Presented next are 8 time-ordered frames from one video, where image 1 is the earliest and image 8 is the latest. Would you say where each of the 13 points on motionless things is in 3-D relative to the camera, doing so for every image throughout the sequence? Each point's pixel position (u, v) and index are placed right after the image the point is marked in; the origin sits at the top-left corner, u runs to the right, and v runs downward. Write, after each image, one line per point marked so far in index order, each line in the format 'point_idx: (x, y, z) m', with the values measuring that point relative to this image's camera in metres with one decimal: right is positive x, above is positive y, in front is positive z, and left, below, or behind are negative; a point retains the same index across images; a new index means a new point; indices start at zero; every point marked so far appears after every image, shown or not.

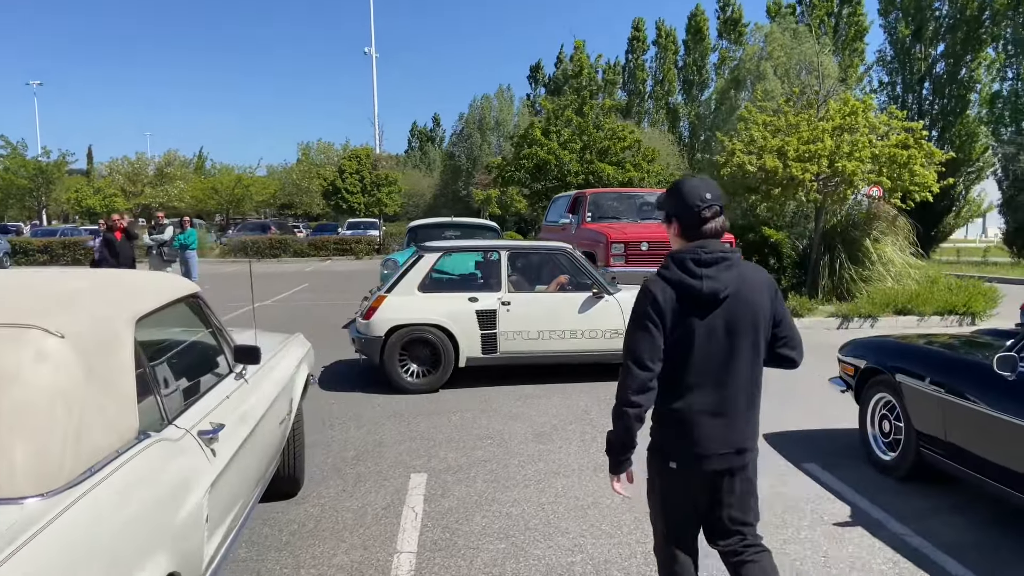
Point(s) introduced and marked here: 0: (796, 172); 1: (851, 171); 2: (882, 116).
0: (+4.9, +2.0, +13.4) m
1: (+5.7, +2.0, +13.2) m
2: (+6.7, +3.1, +14.3) m
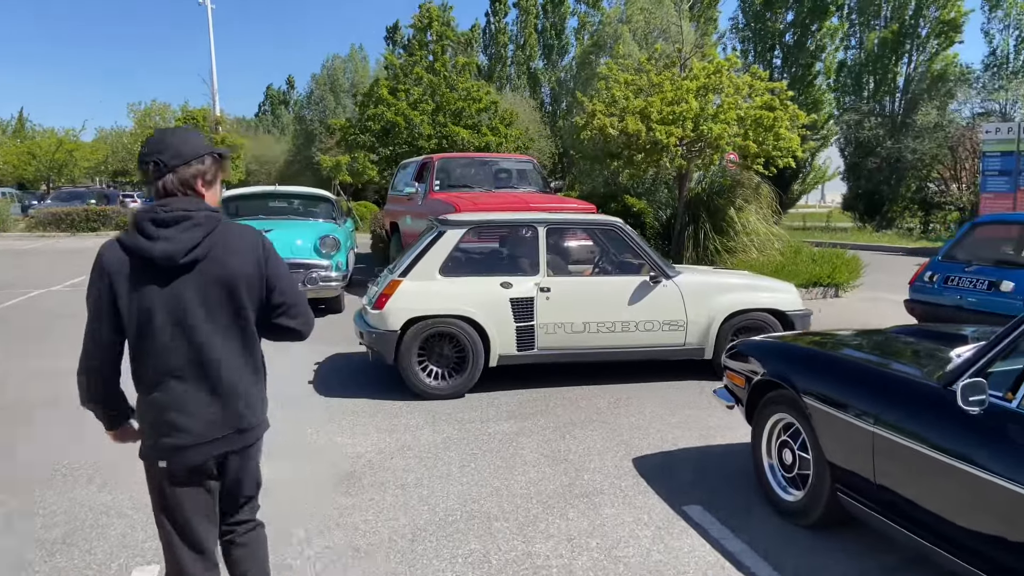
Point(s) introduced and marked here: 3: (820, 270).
0: (+2.3, +2.4, +12.3) m
1: (+3.2, +2.4, +12.3) m
2: (+4.0, +3.6, +13.5) m
3: (+4.8, +0.3, +12.3) m
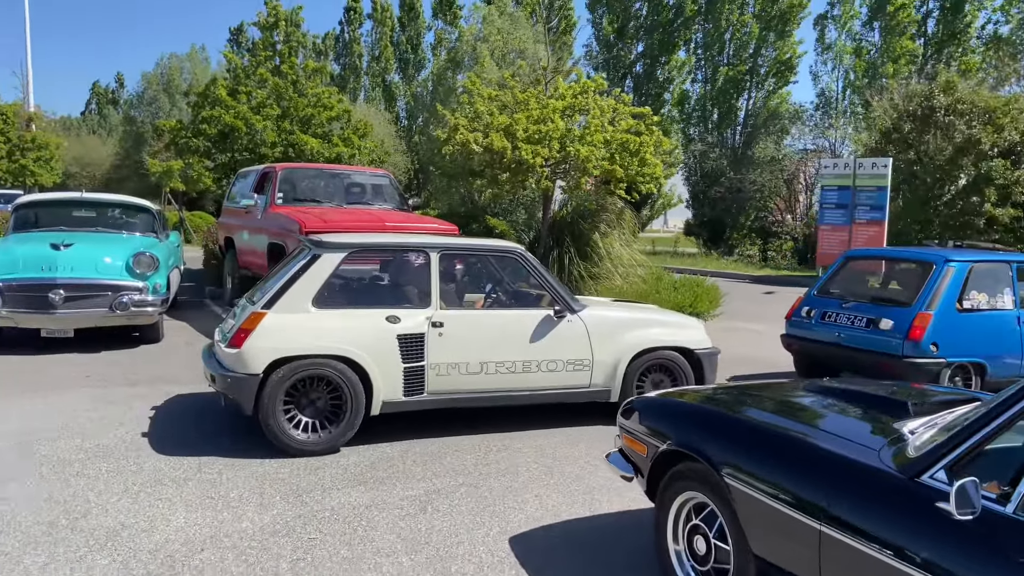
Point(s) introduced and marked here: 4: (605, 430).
0: (+0.2, +2.0, +11.7) m
1: (+1.1, +2.0, +11.8) m
2: (+1.6, +3.2, +13.2) m
3: (+2.6, -0.2, +12.1) m
4: (+0.7, -1.2, +6.3) m
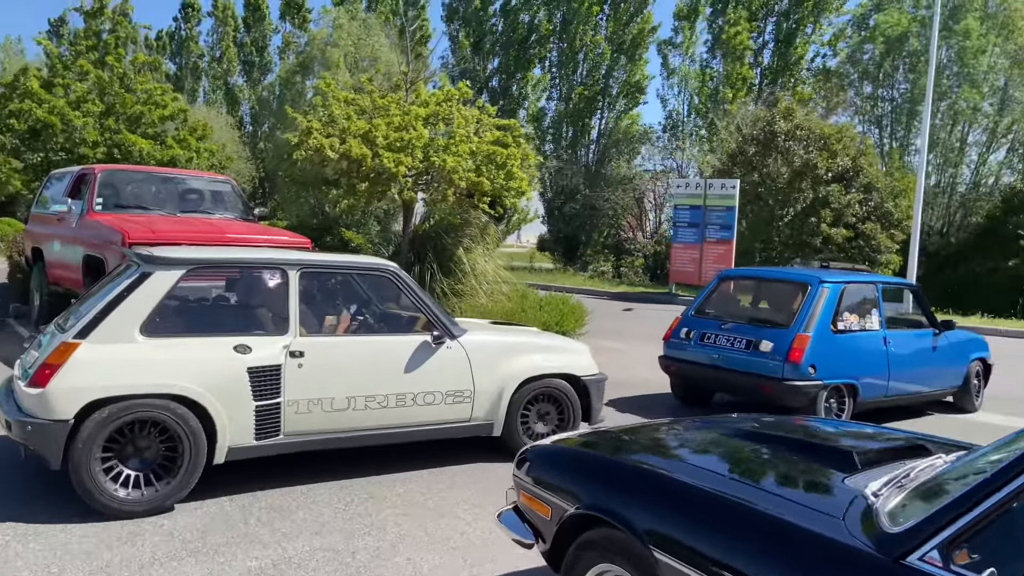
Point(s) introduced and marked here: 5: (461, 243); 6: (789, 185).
0: (-1.8, +1.8, +10.9) m
1: (-1.0, +1.8, +11.2) m
2: (-0.7, +2.9, +12.6) m
3: (+0.5, -0.4, +11.7) m
4: (-0.3, -1.3, +5.6) m
5: (-0.9, +0.7, +12.7) m
6: (+7.1, +2.6, +19.8) m
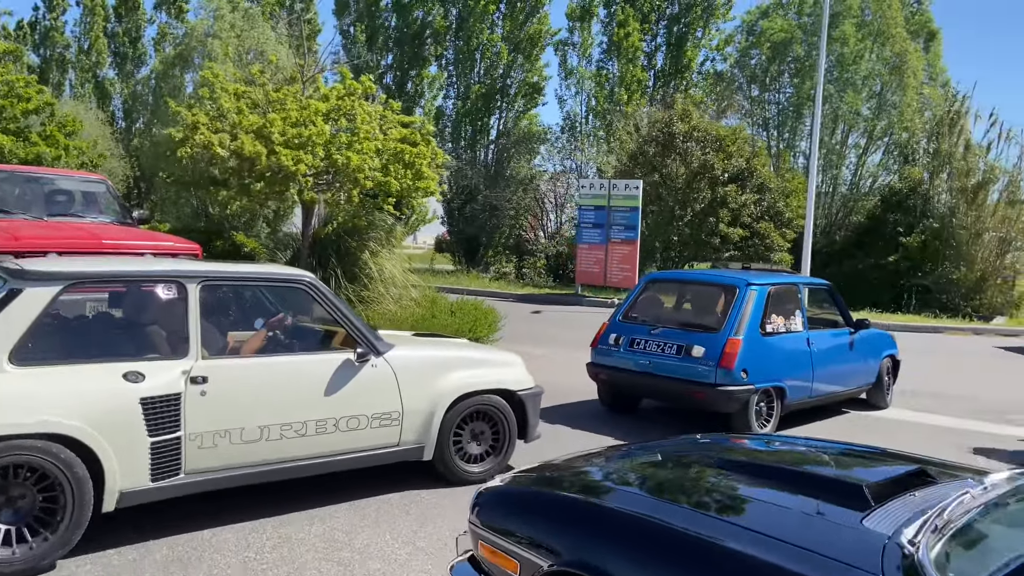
0: (-3.0, +1.7, +10.1) m
1: (-2.2, +1.7, +10.5) m
2: (-2.2, +2.8, +12.0) m
3: (-0.8, -0.5, +11.3) m
4: (-0.7, -1.4, +5.1) m
5: (-2.3, +0.6, +12.1) m
6: (+4.5, +2.7, +20.2) m
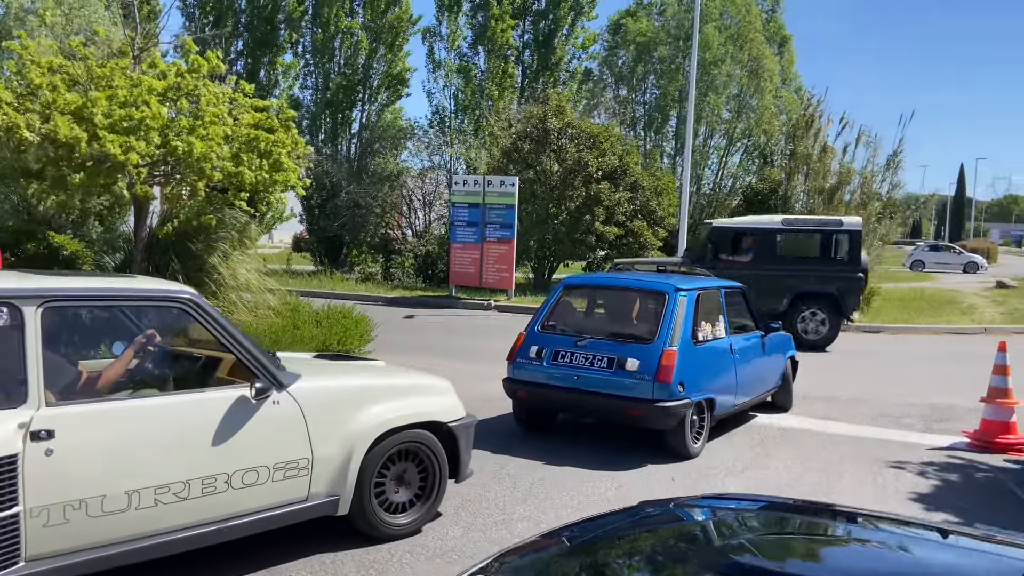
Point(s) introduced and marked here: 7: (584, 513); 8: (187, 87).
0: (-4.3, +1.5, +8.7) m
1: (-3.6, +1.6, +9.2) m
2: (-3.8, +2.7, +10.7) m
3: (-2.3, -0.6, +10.2) m
4: (-1.1, -1.5, +4.2) m
5: (-4.0, +0.5, +10.7) m
6: (+1.3, +2.7, +19.9) m
7: (+0.5, -1.6, +5.3) m
8: (-4.0, +2.5, +9.7) m
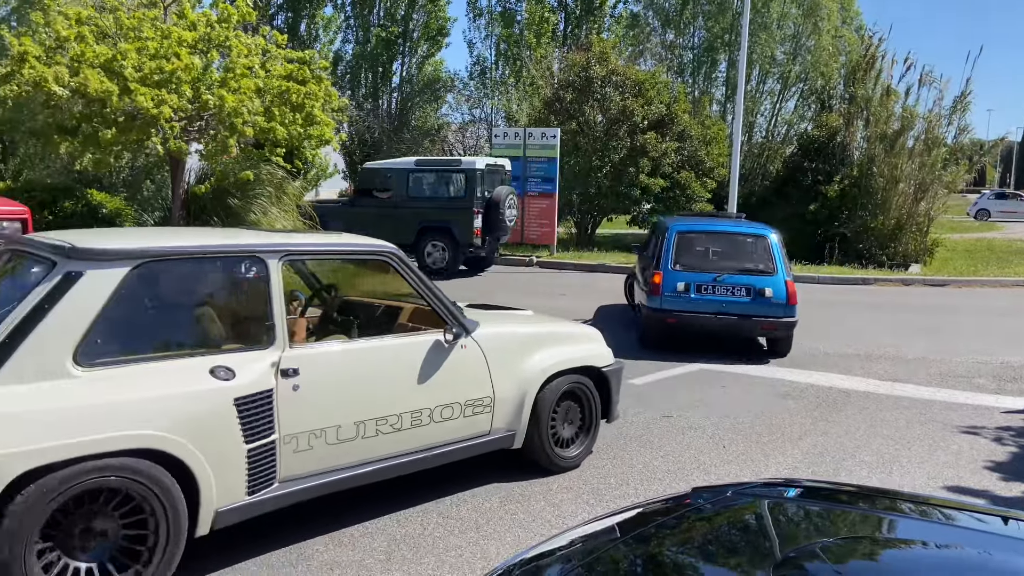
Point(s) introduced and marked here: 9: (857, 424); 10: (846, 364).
0: (-3.8, +2.0, +8.5) m
1: (-3.1, +2.0, +8.9) m
2: (-3.2, +3.3, +10.3) m
3: (-1.7, 0.0, +10.0) m
4: (-0.8, -1.3, +4.0) m
5: (-3.4, +1.1, +10.5) m
6: (+2.3, +3.8, +19.3) m
7: (+0.8, -1.3, +5.0) m
8: (-3.5, +3.0, +9.4) m
9: (+2.9, -1.1, +6.5) m
10: (+3.7, -0.8, +8.7) m
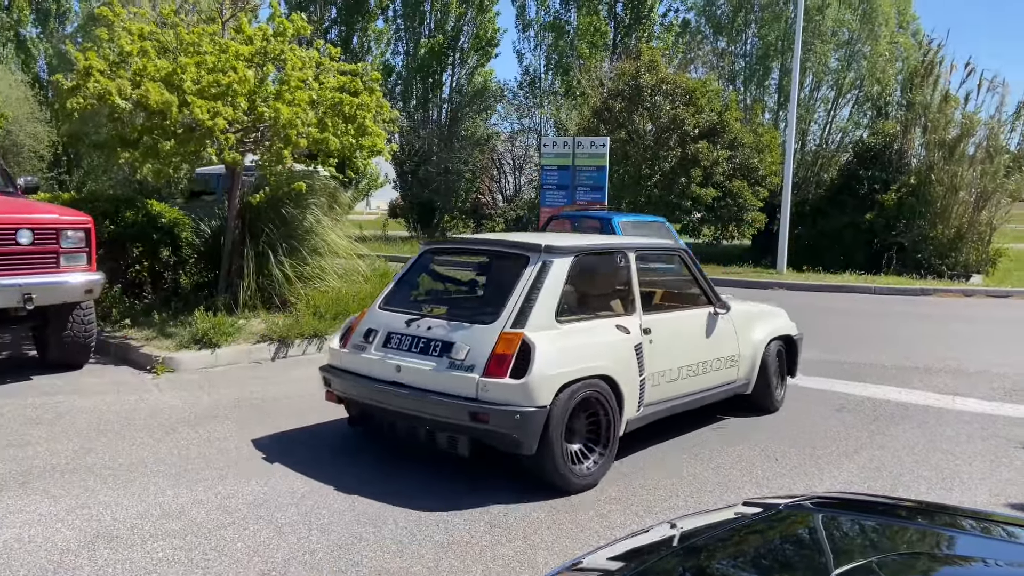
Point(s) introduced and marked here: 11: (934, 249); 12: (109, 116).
0: (-3.3, +1.9, +8.7) m
1: (-2.5, +2.0, +9.1) m
2: (-2.6, +3.2, +10.6) m
3: (-1.1, -0.1, +10.1) m
4: (-0.6, -1.3, +4.0) m
5: (-2.7, +1.0, +10.7) m
6: (+3.5, +3.6, +19.2) m
7: (+1.1, -1.3, +5.0) m
8: (-2.9, +2.9, +9.7) m
9: (+3.3, -1.2, +6.3) m
10: (+4.2, -1.0, +8.4) m
11: (+10.8, +1.0, +19.8) m
12: (-4.6, +2.0, +9.2) m
